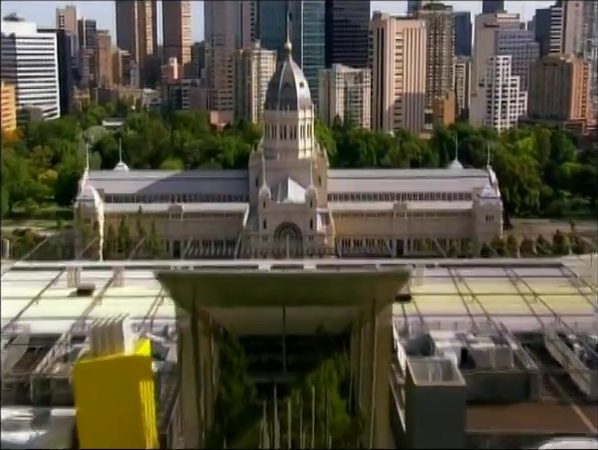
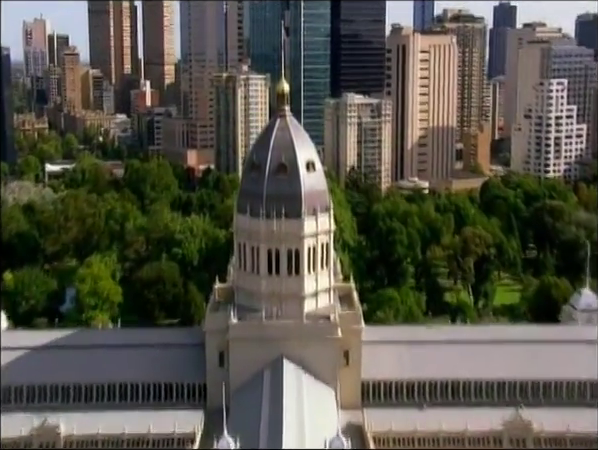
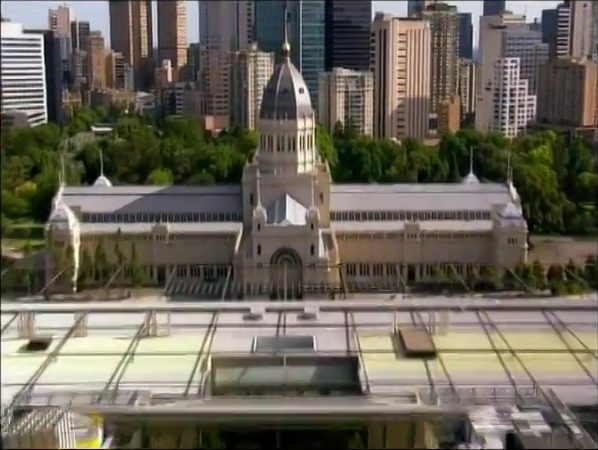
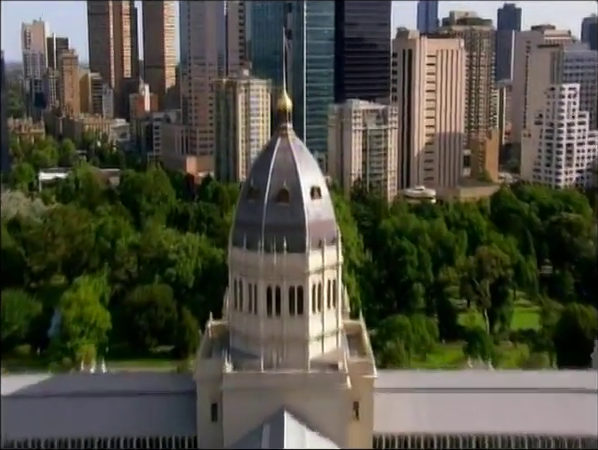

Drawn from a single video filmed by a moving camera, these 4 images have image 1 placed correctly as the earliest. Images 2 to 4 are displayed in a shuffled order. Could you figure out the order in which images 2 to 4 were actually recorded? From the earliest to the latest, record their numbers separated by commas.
3, 2, 4
